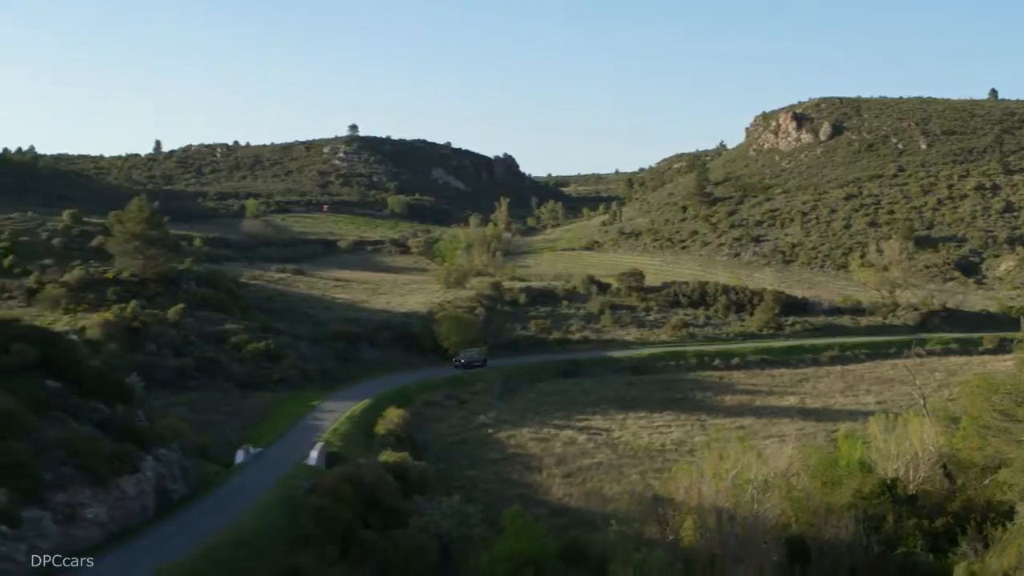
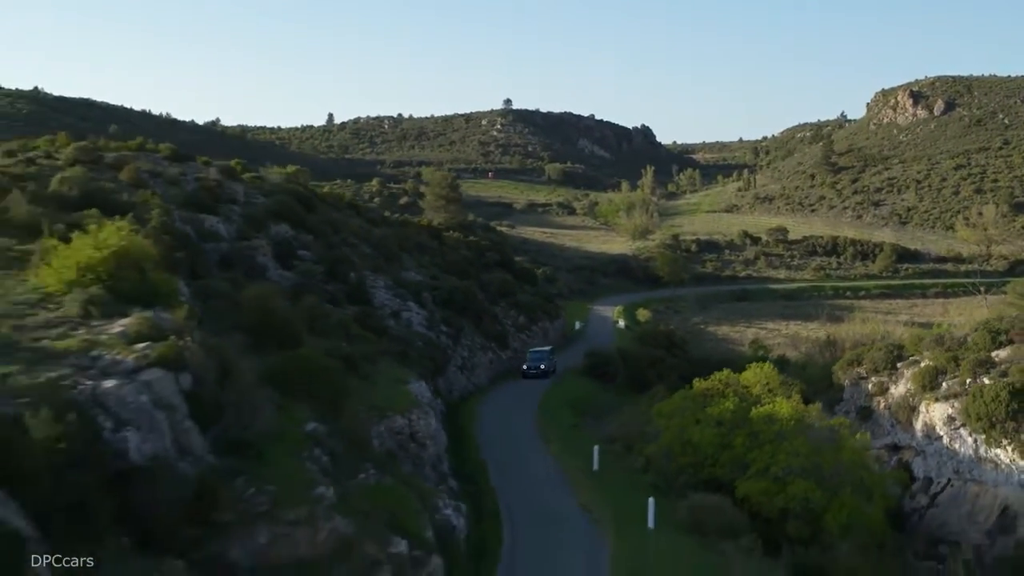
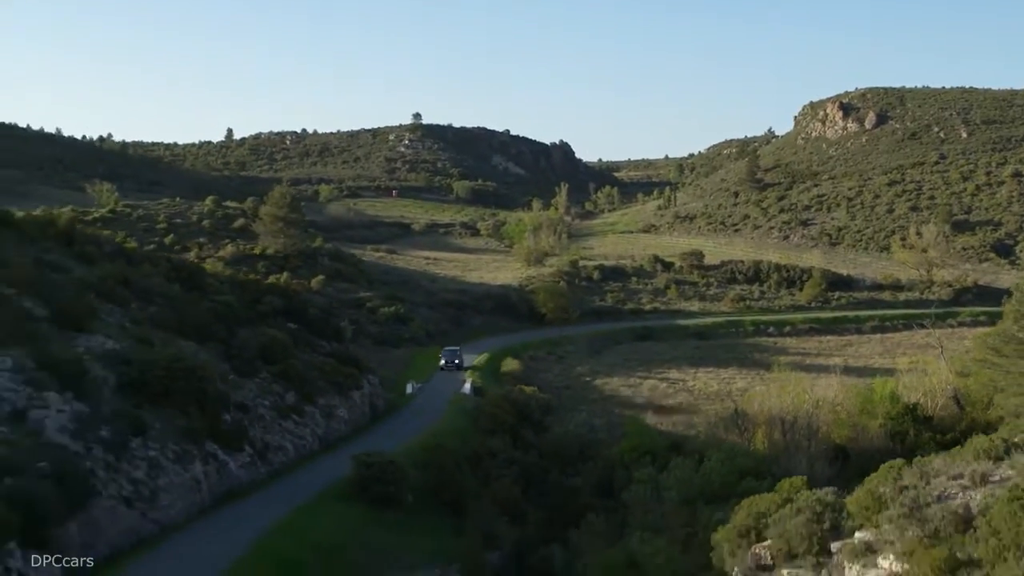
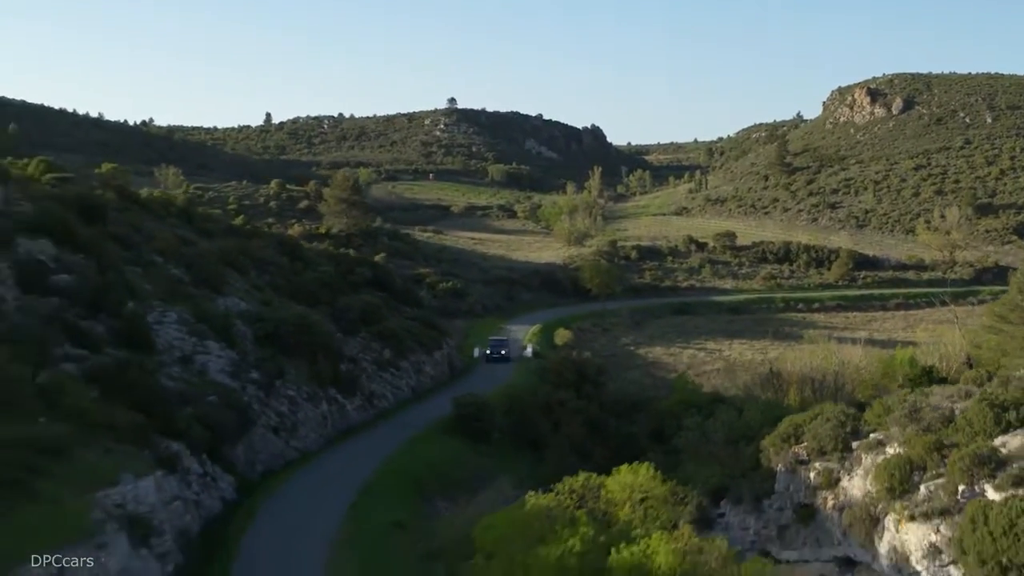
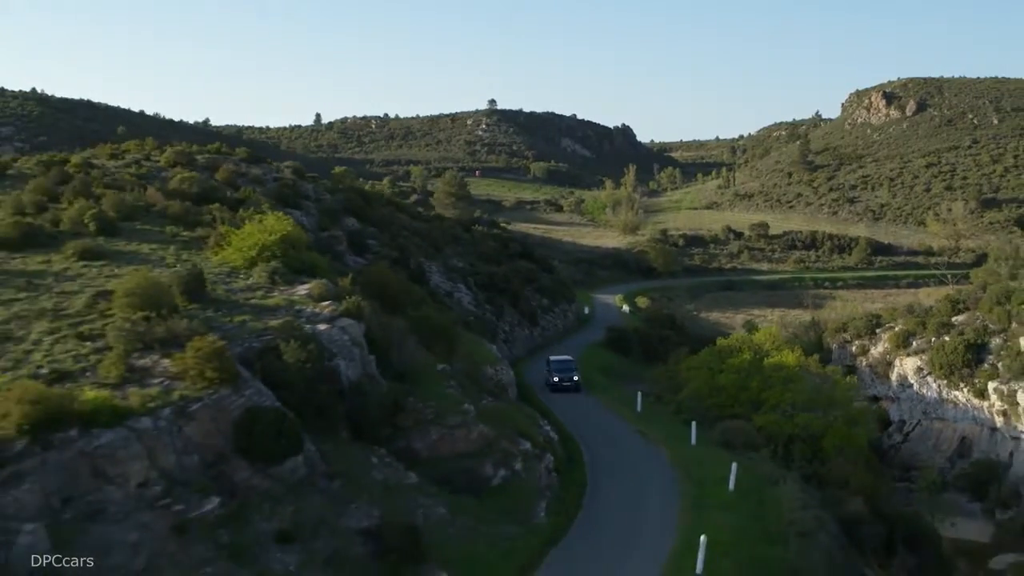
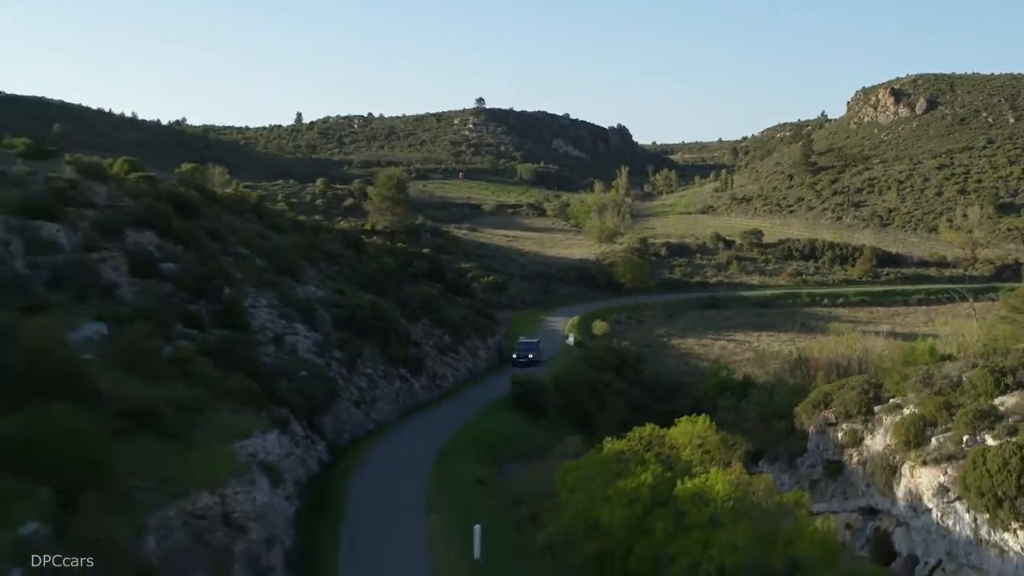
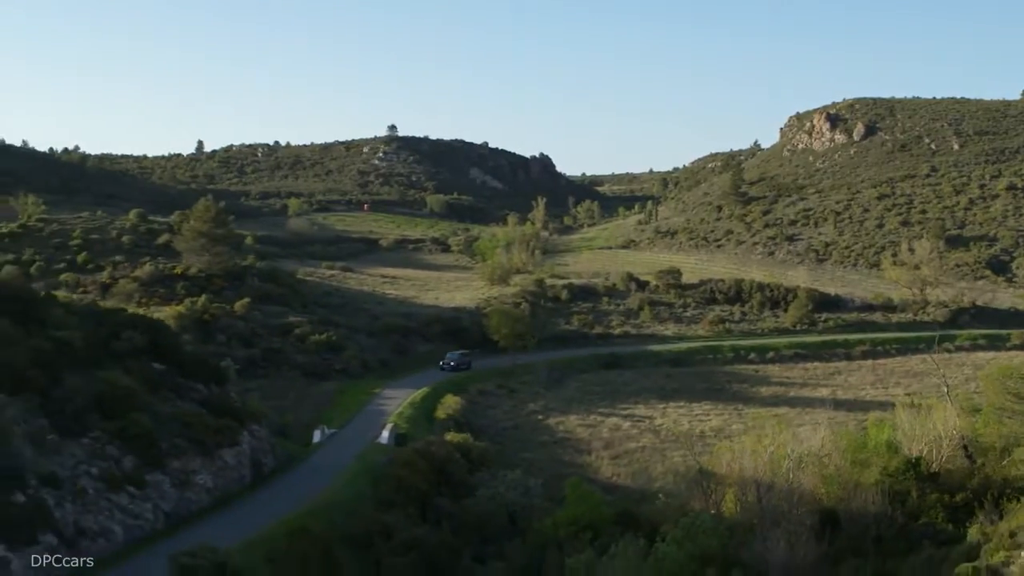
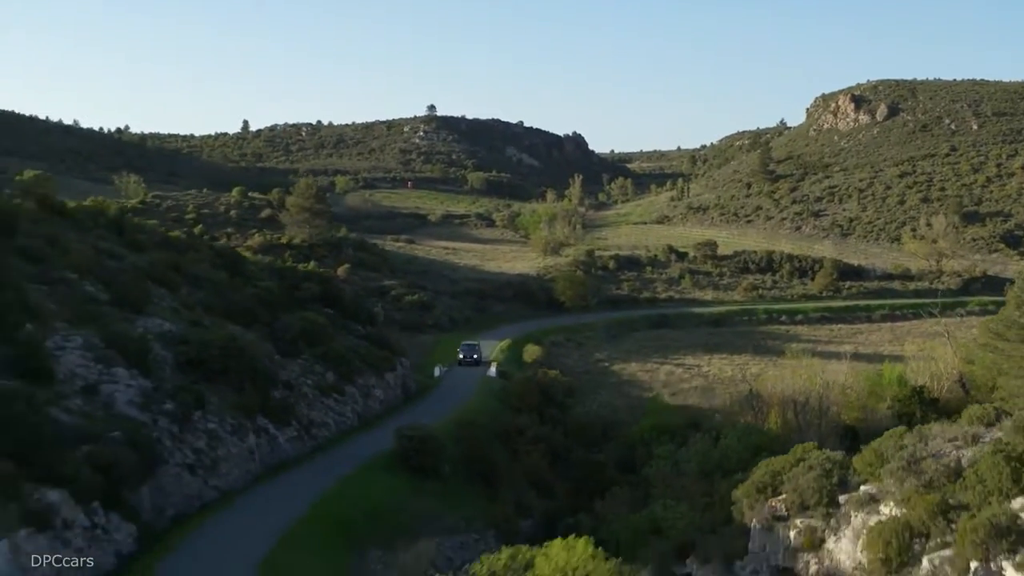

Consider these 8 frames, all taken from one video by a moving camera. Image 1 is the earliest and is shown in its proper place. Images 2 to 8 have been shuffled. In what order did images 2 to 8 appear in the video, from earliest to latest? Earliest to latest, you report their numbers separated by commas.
7, 3, 8, 4, 6, 2, 5
